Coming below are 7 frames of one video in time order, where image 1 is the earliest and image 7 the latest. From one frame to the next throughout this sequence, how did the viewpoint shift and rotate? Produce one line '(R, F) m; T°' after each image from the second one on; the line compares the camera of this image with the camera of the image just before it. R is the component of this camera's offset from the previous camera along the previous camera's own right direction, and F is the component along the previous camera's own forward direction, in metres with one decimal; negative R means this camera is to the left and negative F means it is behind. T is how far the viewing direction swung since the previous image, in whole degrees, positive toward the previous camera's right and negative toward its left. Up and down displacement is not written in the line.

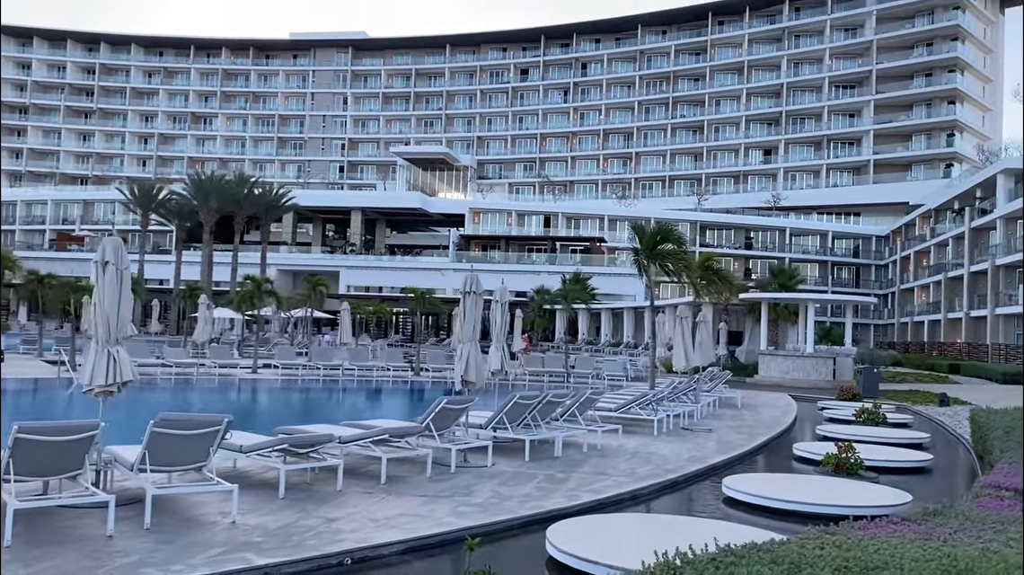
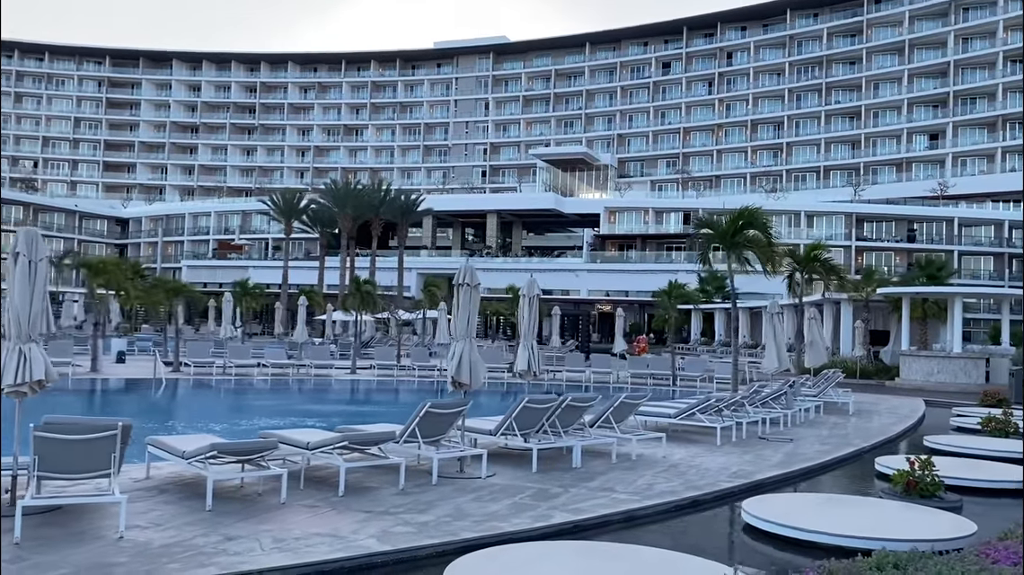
(+1.5, +1.1) m; -10°
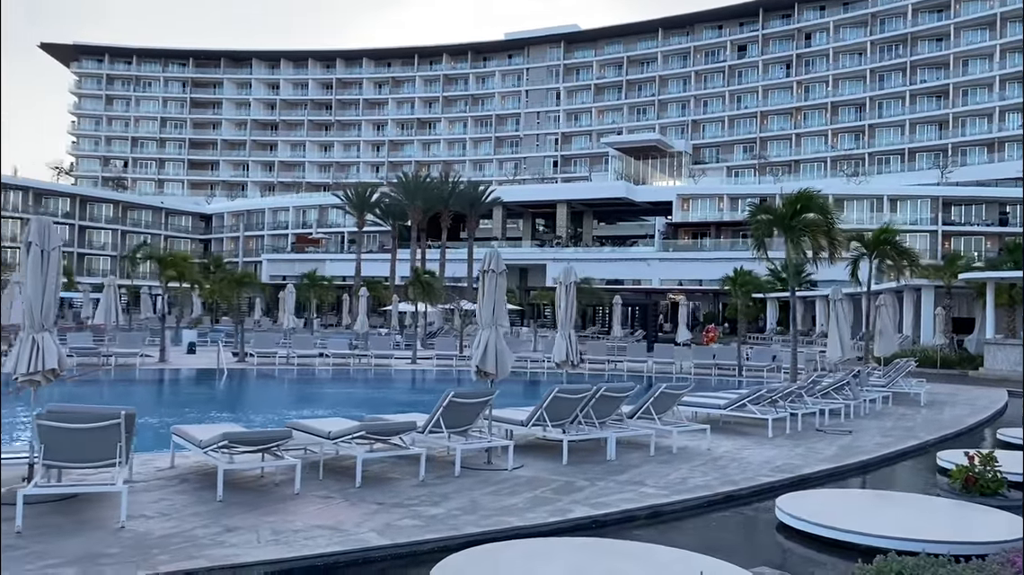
(+0.5, +0.3) m; -5°
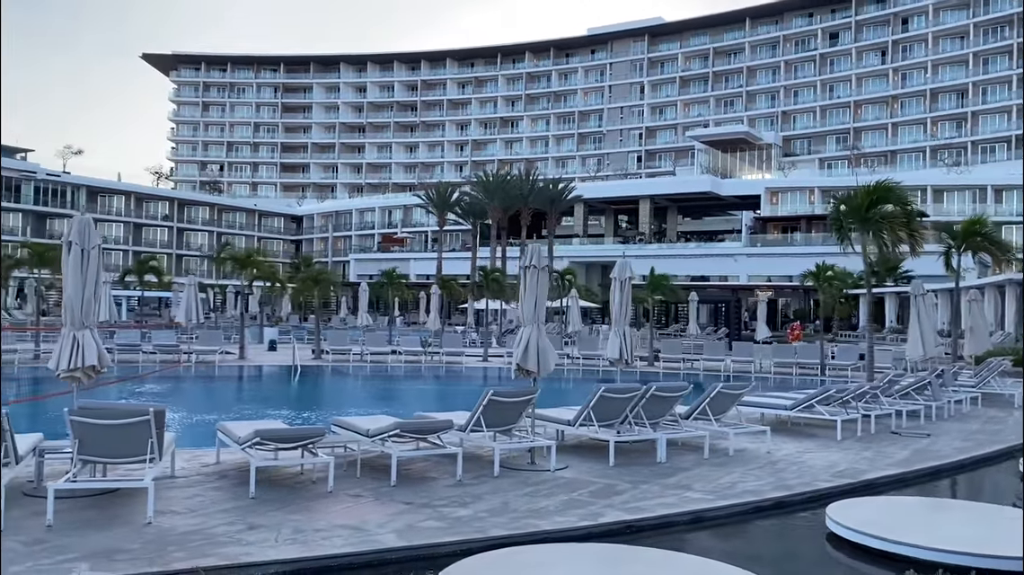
(+0.4, +0.2) m; -6°
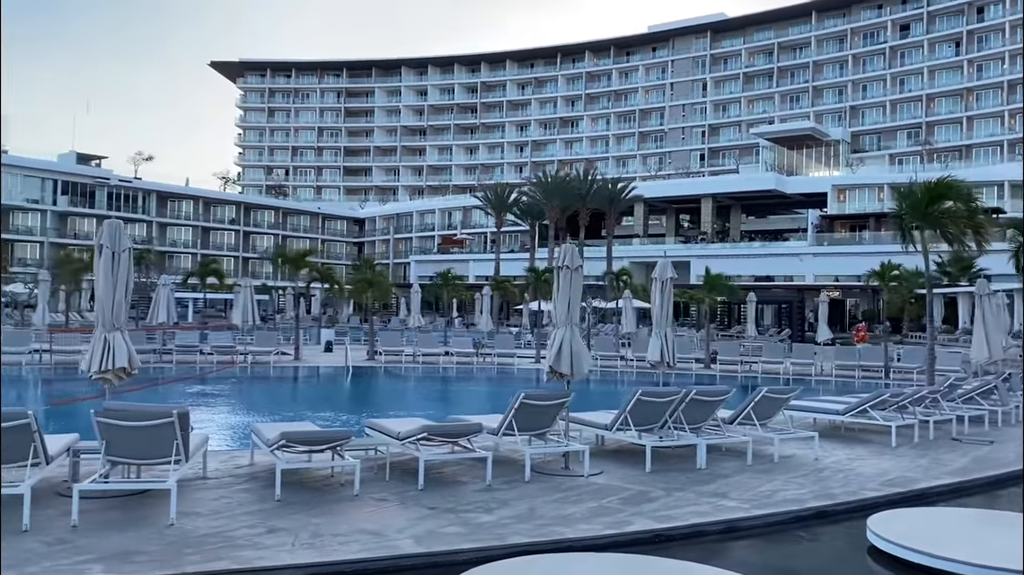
(+0.3, +0.1) m; -4°
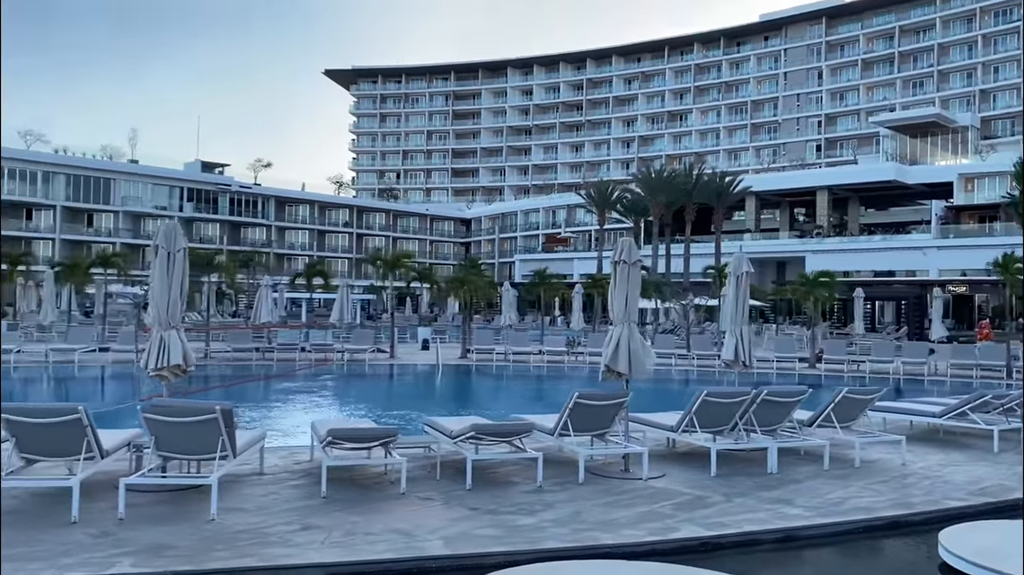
(+0.5, +0.2) m; -7°
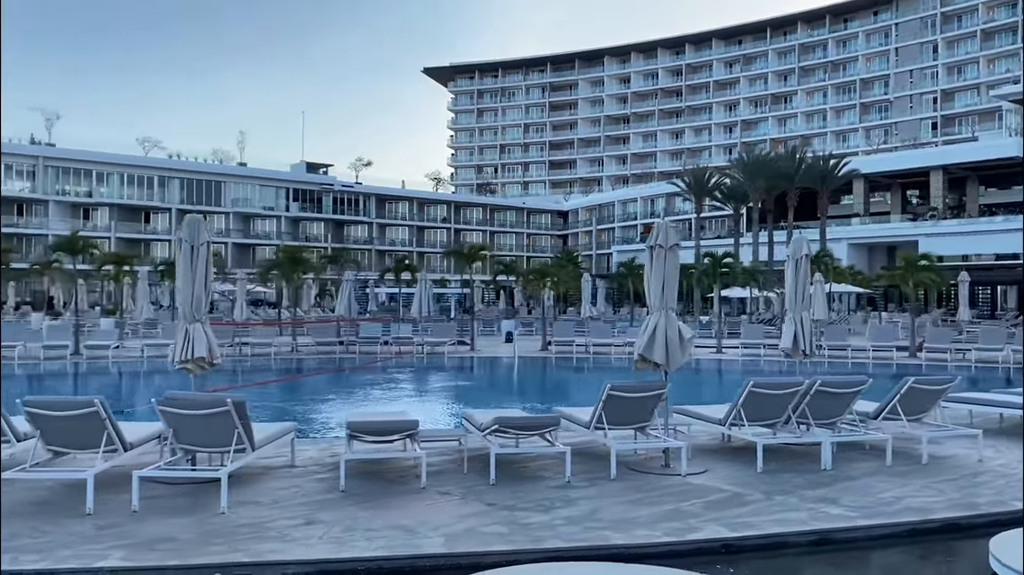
(+0.6, +0.3) m; -7°
